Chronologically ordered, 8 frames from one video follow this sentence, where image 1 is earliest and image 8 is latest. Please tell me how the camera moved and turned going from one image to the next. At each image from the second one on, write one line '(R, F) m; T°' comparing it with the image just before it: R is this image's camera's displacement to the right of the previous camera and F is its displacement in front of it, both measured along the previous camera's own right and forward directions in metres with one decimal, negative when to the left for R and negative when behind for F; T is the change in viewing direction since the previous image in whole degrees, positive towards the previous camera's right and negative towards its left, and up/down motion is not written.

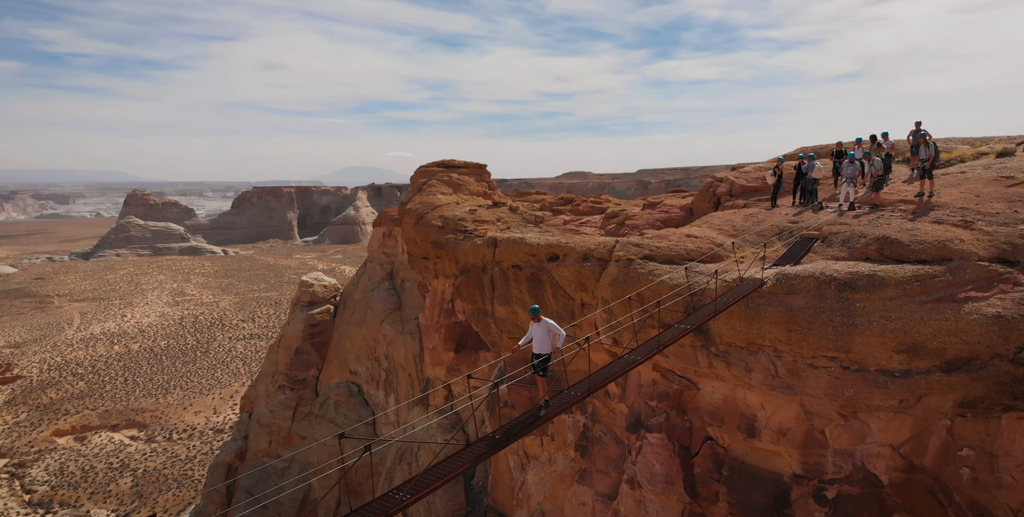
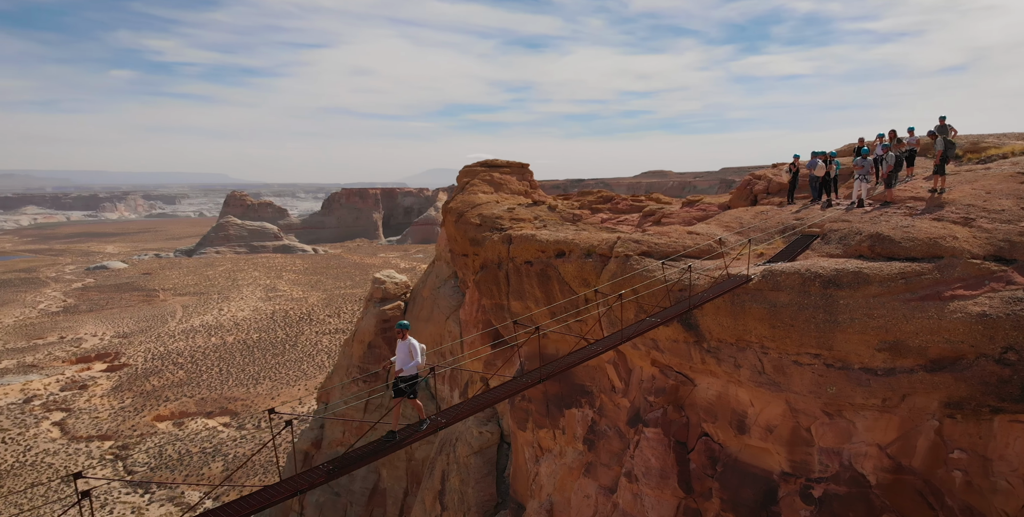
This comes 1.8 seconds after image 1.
(+0.8, -0.2) m; -5°
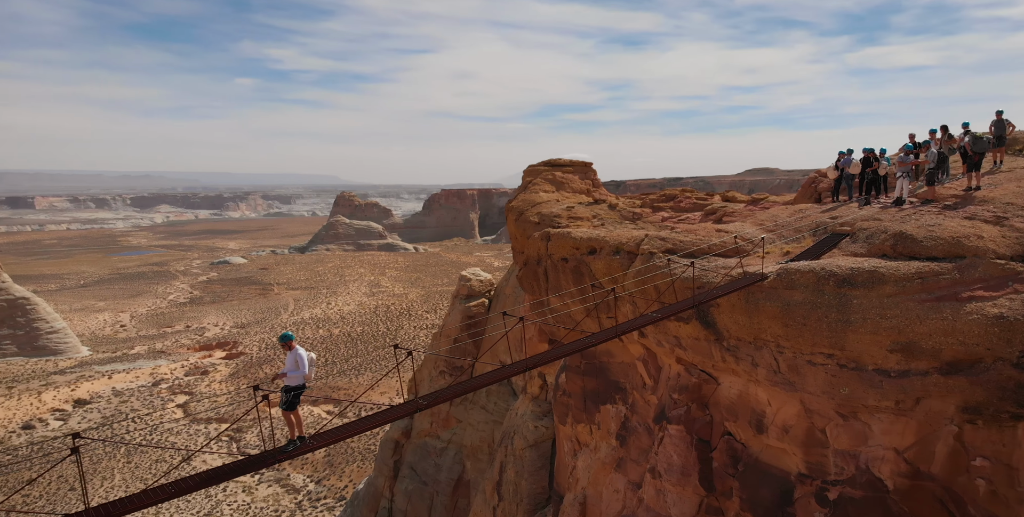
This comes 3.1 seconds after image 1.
(+0.7, -0.2) m; -7°
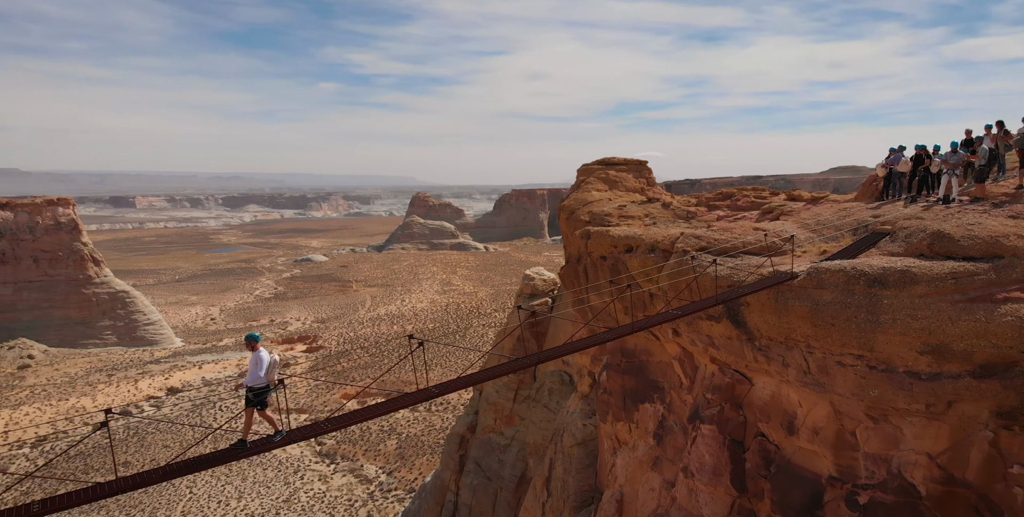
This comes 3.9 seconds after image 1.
(+0.4, -0.2) m; -6°
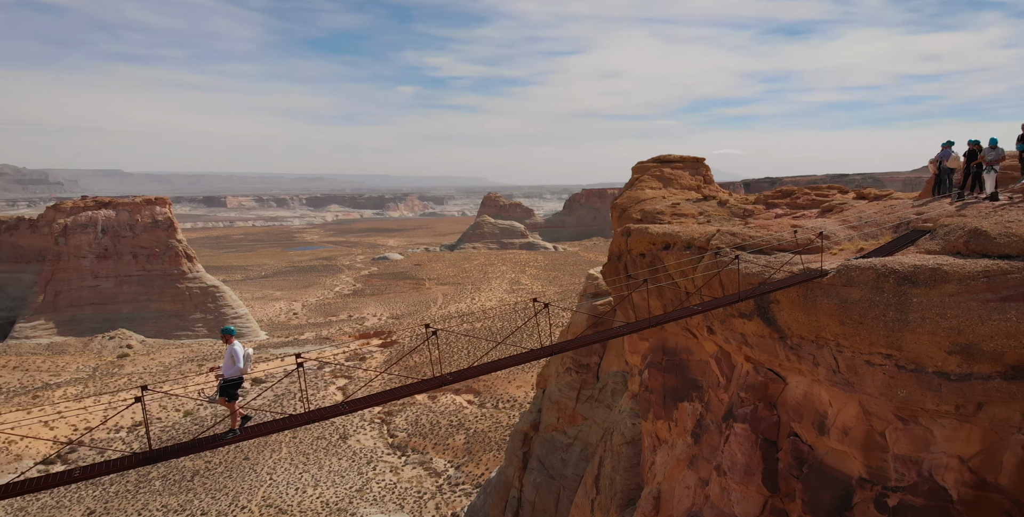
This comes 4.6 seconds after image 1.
(+0.4, -0.2) m; -6°
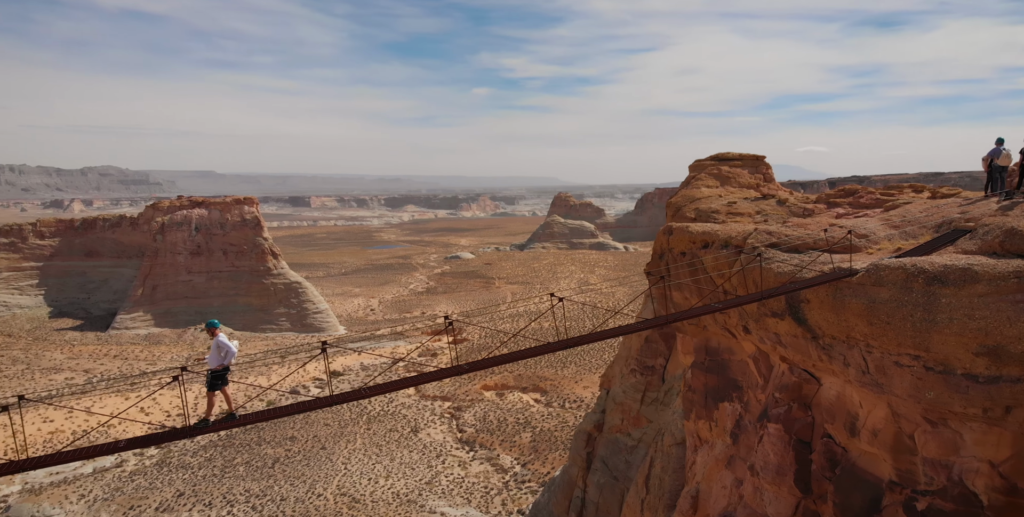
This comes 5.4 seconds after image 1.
(+0.4, -0.2) m; -6°
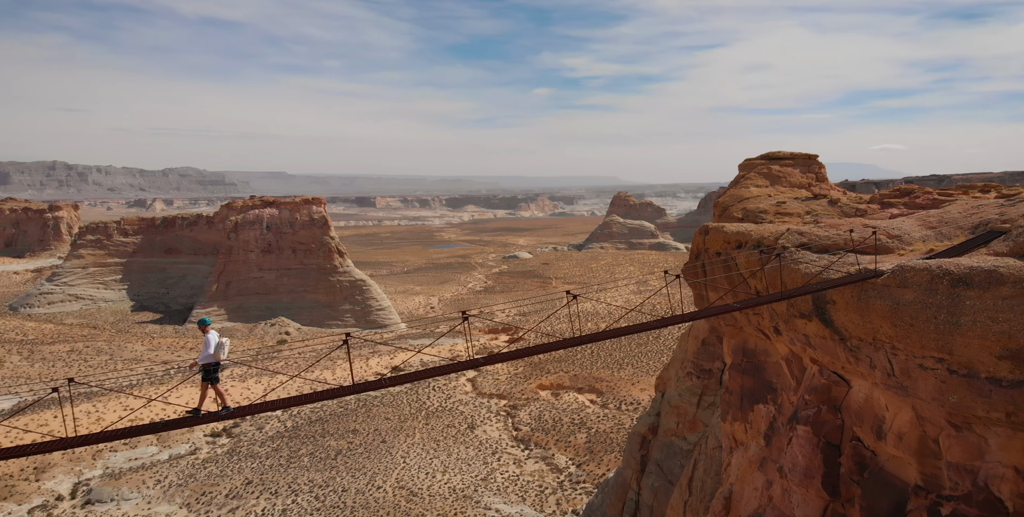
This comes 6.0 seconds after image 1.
(+0.3, -0.2) m; -5°
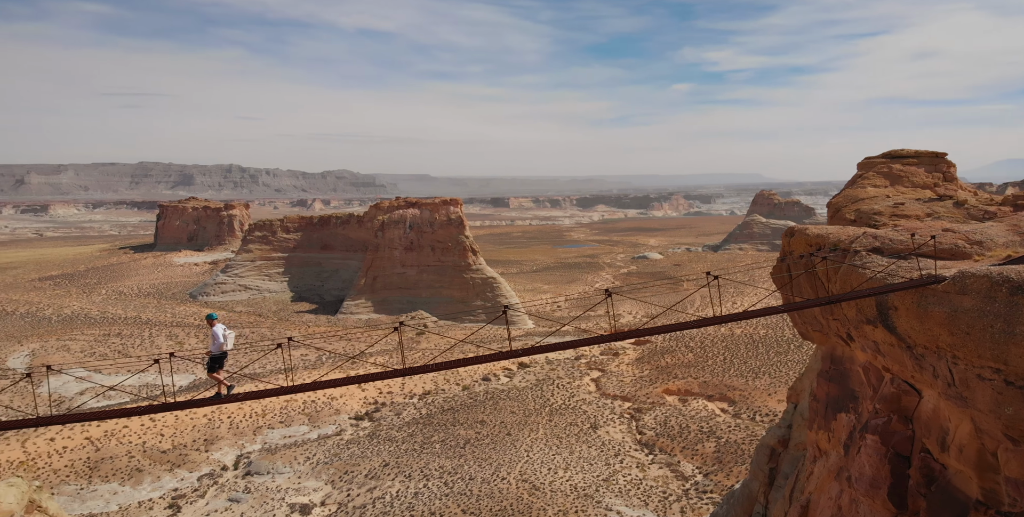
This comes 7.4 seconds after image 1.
(+0.7, -0.5) m; -10°
